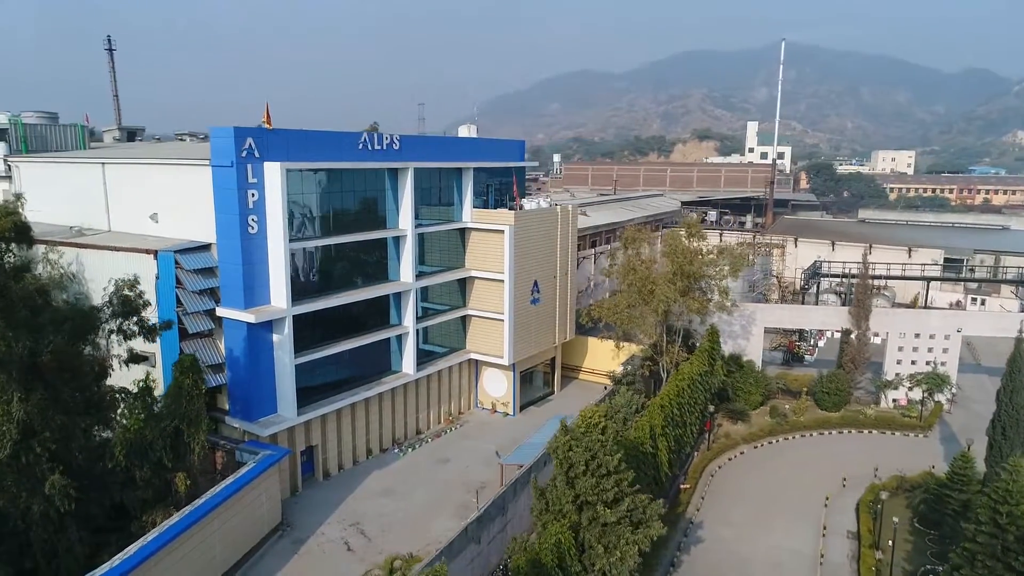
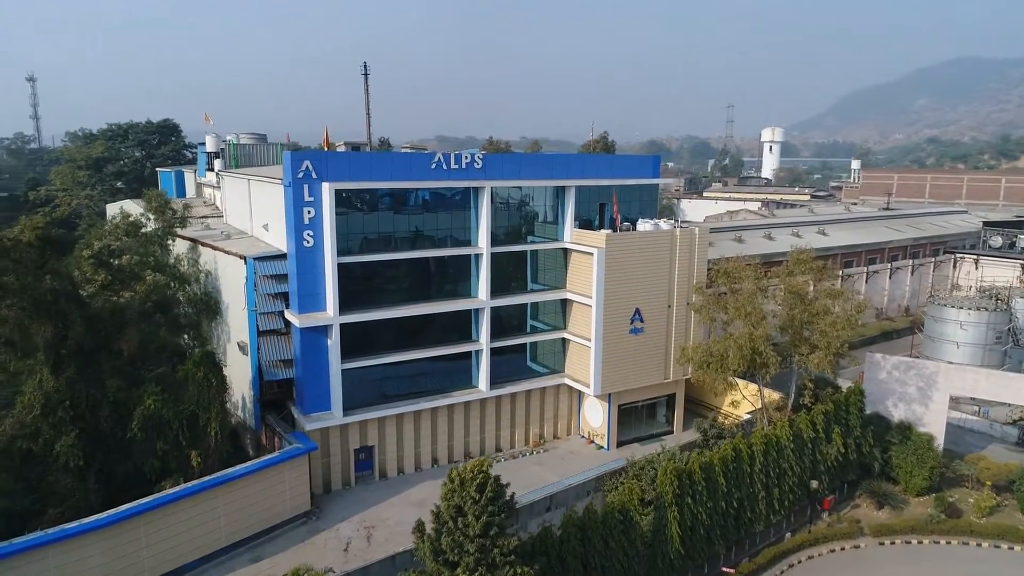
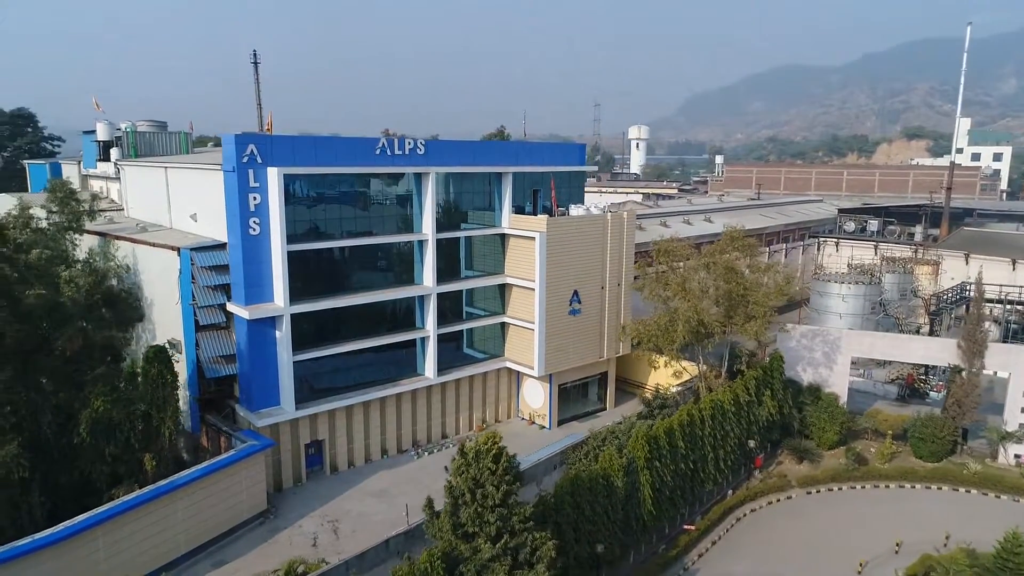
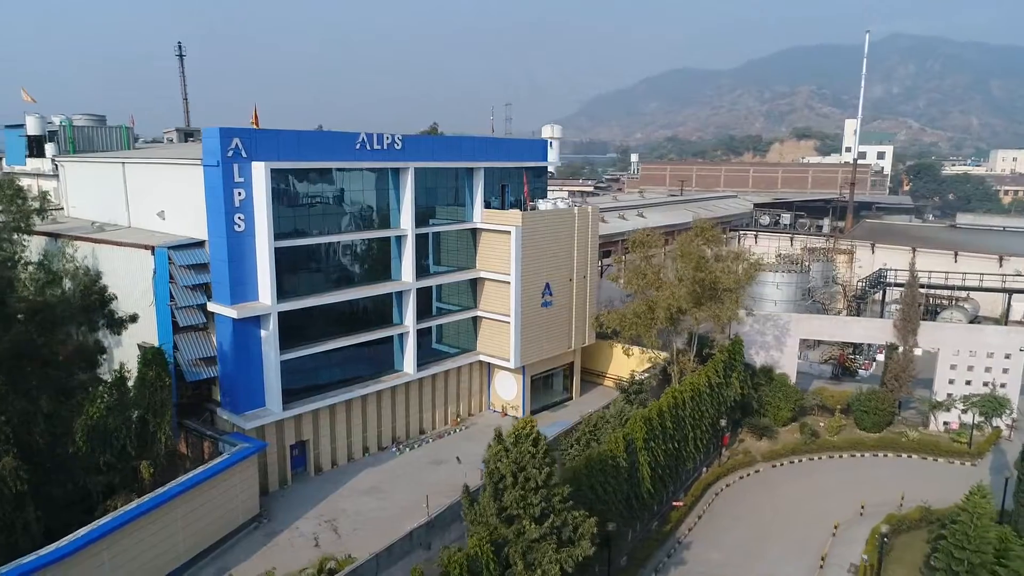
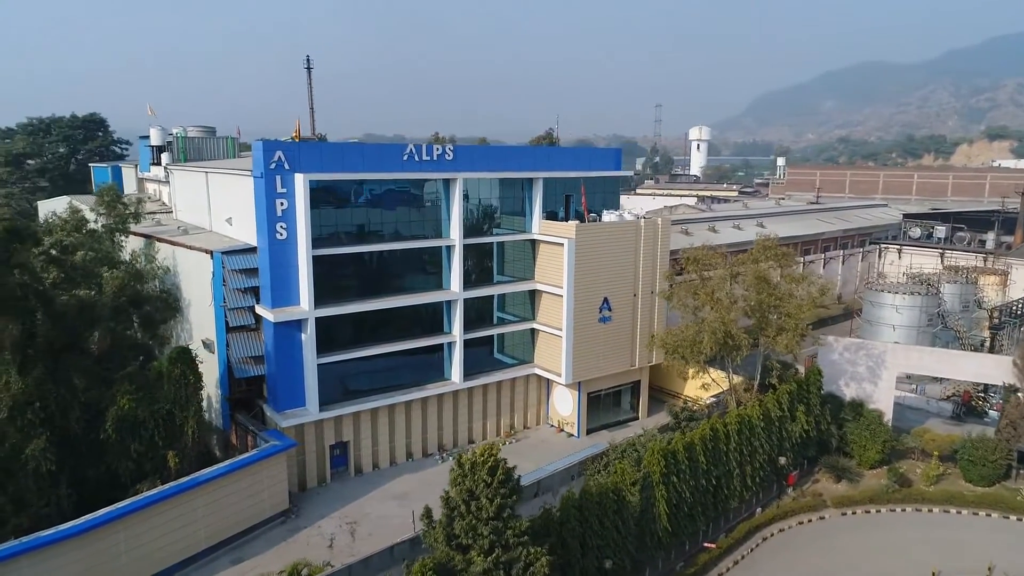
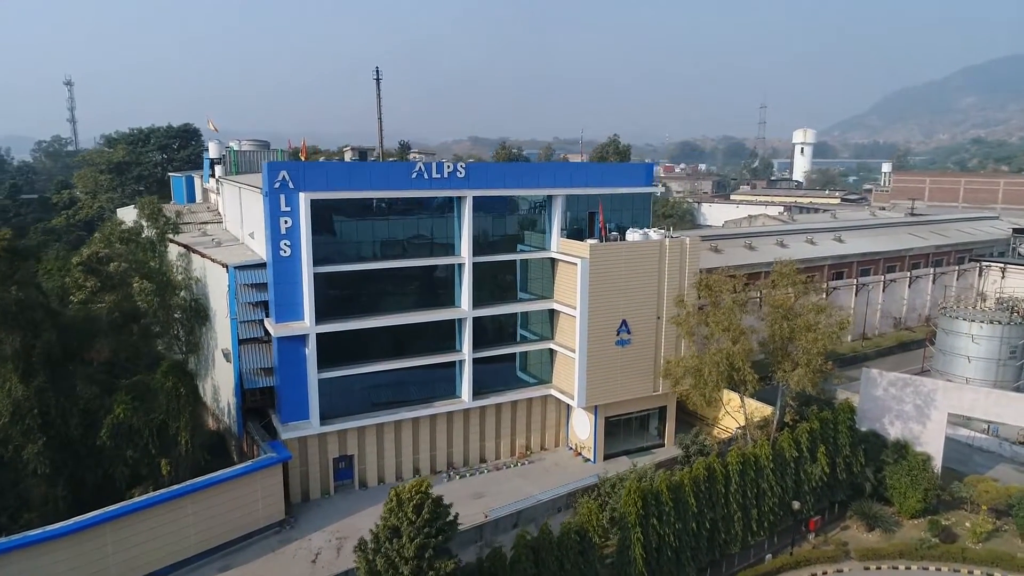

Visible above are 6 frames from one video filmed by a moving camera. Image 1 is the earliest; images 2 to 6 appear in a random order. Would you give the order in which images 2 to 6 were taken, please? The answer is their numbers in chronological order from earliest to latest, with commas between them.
4, 3, 5, 2, 6
